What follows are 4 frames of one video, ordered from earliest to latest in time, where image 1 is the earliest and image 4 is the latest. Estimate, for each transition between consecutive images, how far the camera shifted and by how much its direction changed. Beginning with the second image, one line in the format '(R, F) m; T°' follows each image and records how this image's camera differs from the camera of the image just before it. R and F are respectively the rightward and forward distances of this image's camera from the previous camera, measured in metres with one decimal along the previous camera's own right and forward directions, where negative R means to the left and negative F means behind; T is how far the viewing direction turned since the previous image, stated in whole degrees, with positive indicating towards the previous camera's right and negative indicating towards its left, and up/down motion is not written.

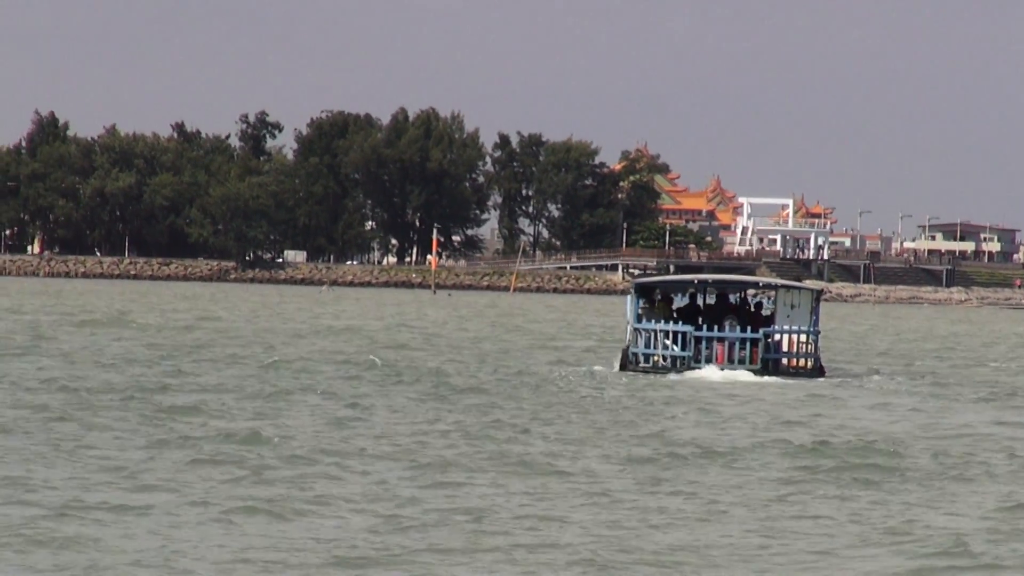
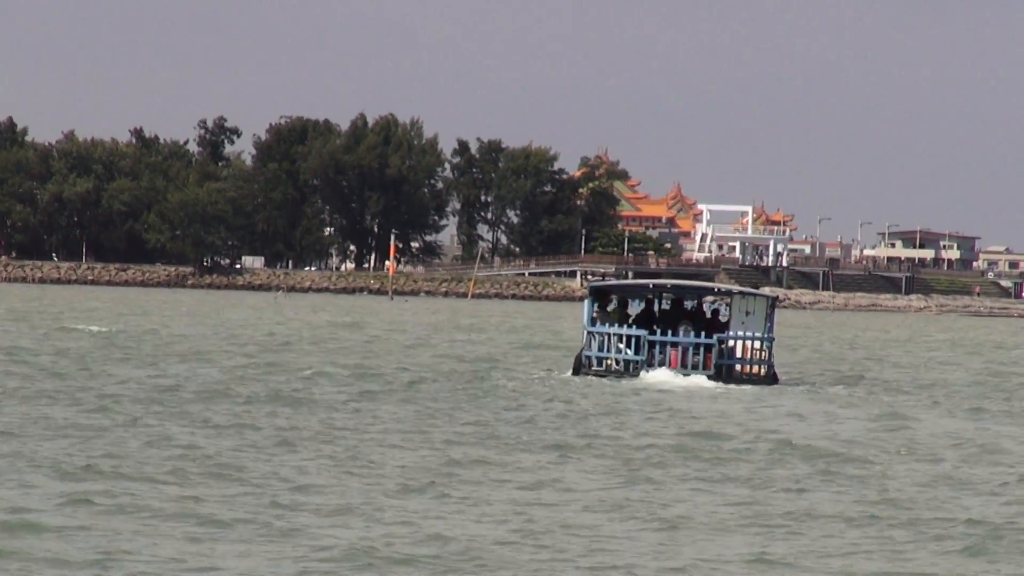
(+0.1, +0.2) m; +1°
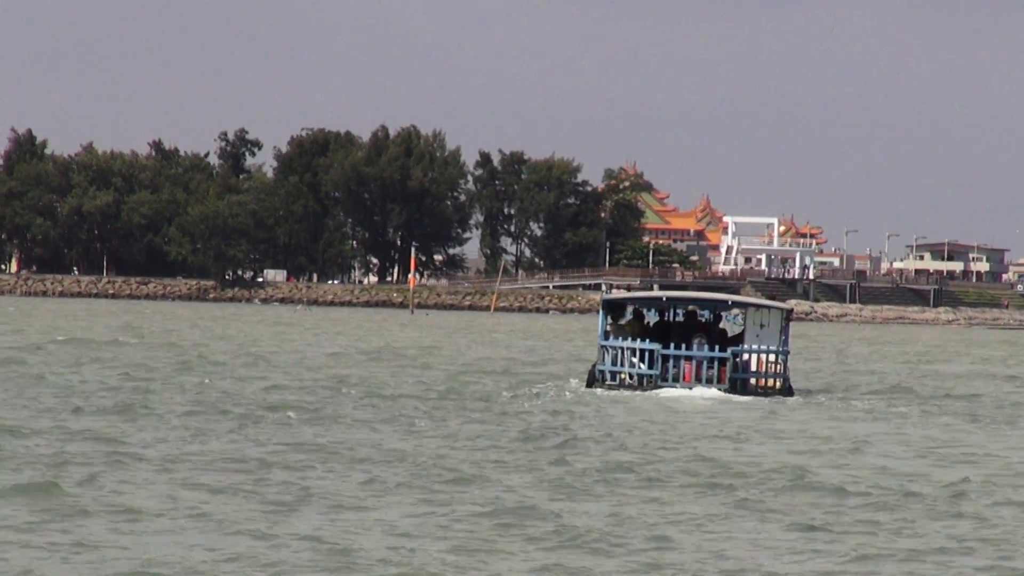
(-0.2, +1.0) m; -1°
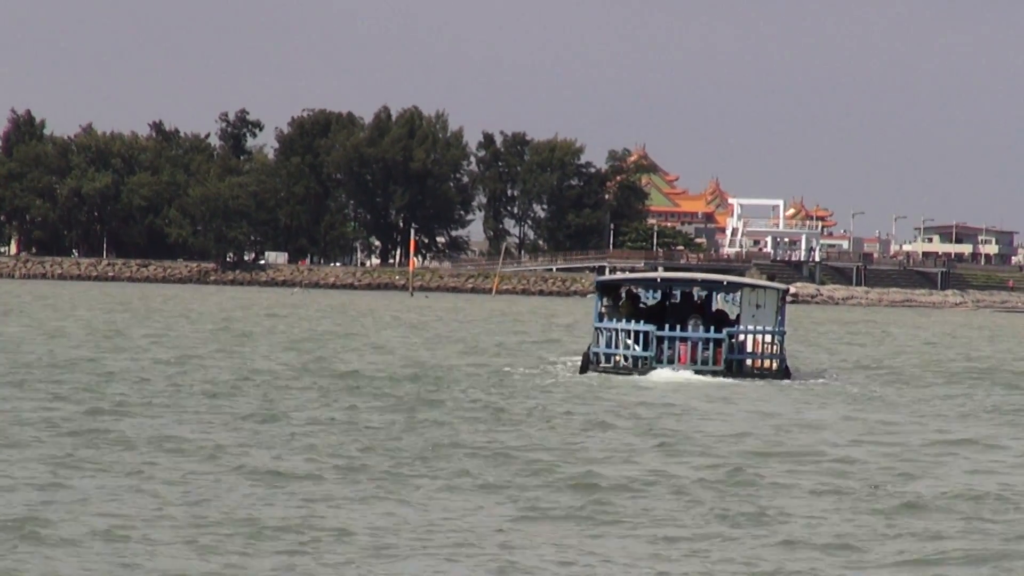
(-0.2, +0.9) m; 0°
